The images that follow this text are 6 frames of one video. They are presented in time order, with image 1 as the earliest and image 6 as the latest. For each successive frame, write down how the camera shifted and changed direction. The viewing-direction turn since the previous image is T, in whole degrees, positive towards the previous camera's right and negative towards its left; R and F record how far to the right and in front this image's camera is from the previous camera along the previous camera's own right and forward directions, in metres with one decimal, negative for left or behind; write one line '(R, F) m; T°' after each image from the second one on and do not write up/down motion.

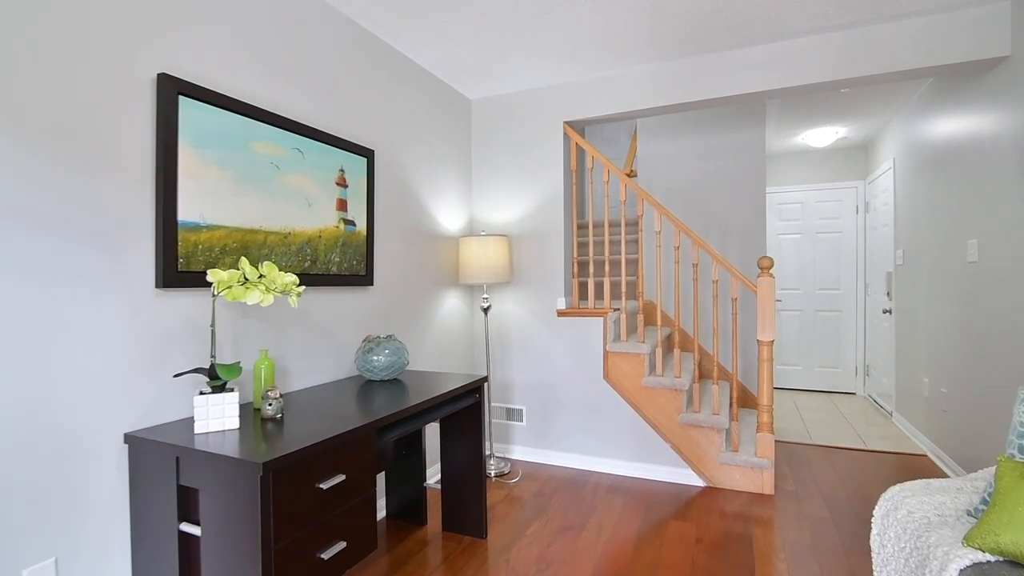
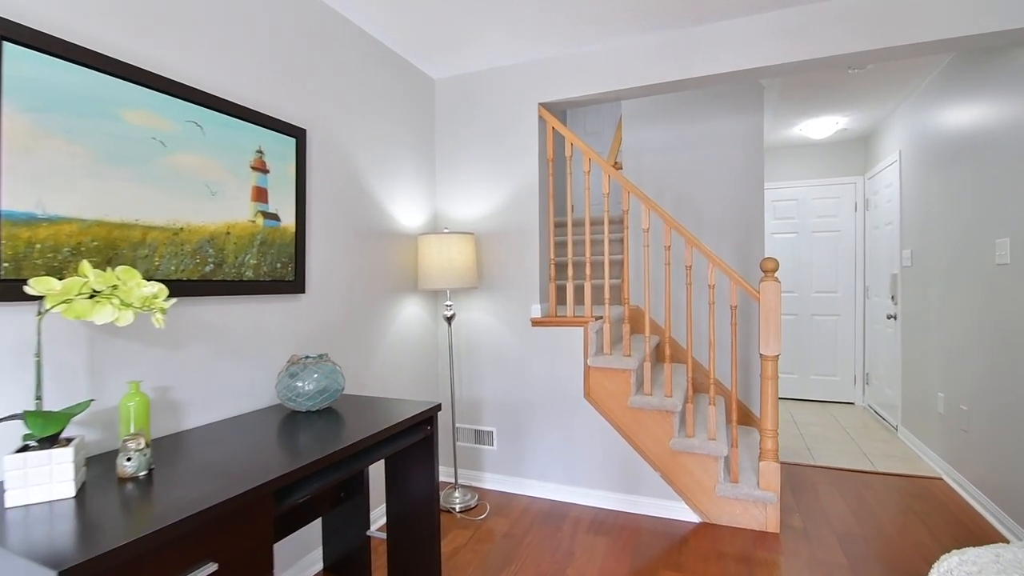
(+0.1, +0.4) m; +2°
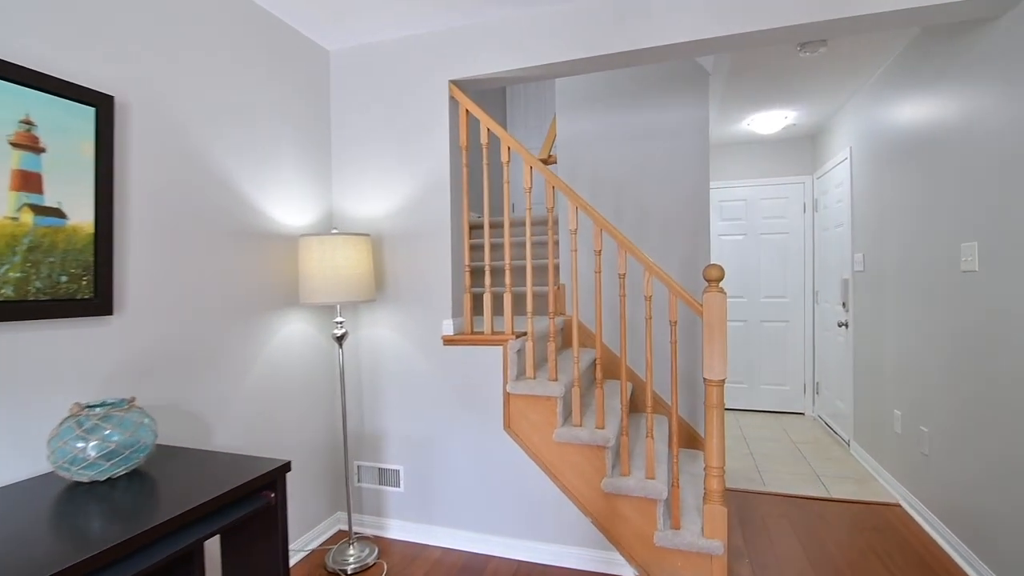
(+0.2, +0.4) m; +4°
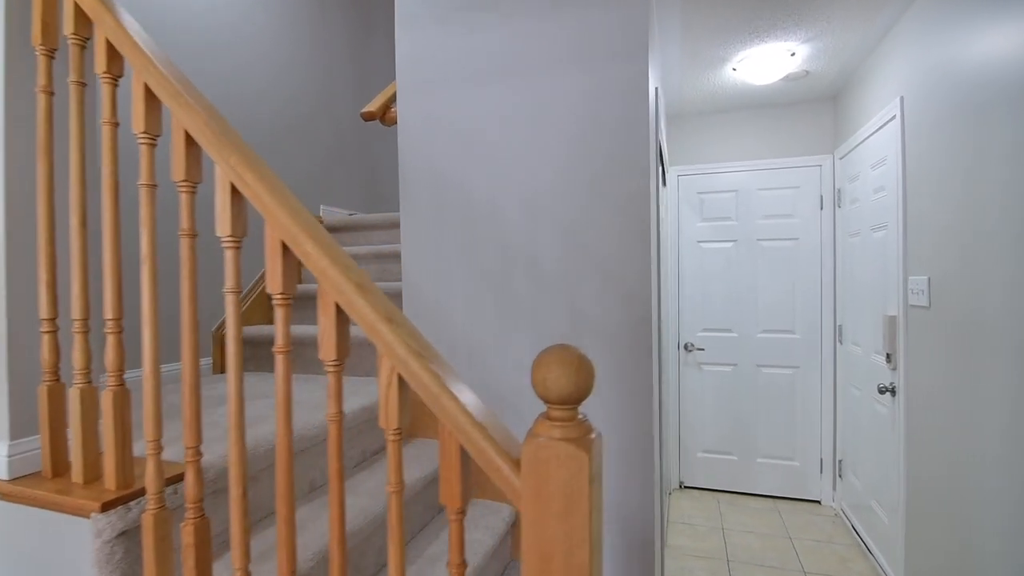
(+0.7, +1.3) m; -1°
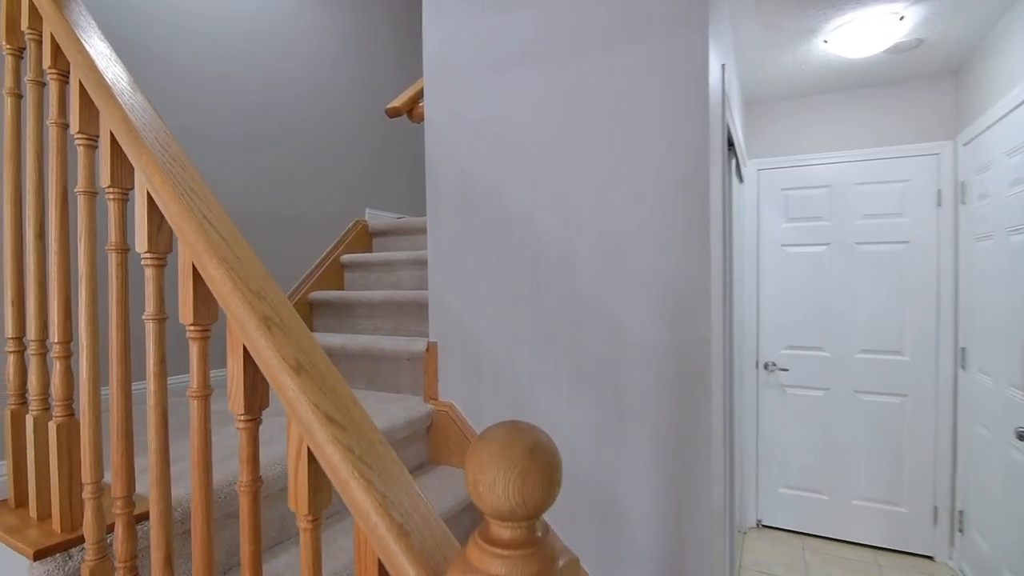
(+0.1, +0.2) m; -9°
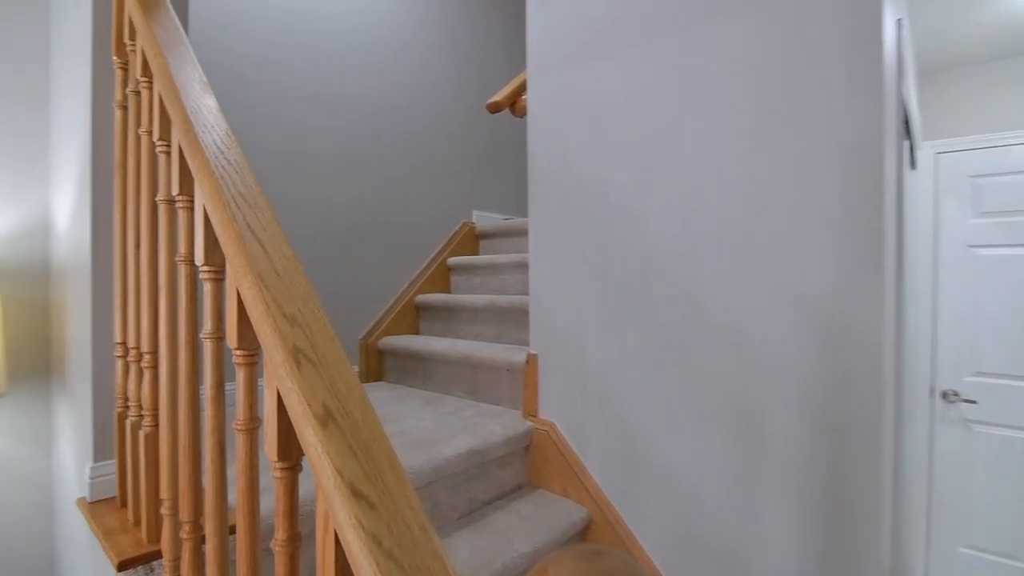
(0.0, +0.2) m; -13°
